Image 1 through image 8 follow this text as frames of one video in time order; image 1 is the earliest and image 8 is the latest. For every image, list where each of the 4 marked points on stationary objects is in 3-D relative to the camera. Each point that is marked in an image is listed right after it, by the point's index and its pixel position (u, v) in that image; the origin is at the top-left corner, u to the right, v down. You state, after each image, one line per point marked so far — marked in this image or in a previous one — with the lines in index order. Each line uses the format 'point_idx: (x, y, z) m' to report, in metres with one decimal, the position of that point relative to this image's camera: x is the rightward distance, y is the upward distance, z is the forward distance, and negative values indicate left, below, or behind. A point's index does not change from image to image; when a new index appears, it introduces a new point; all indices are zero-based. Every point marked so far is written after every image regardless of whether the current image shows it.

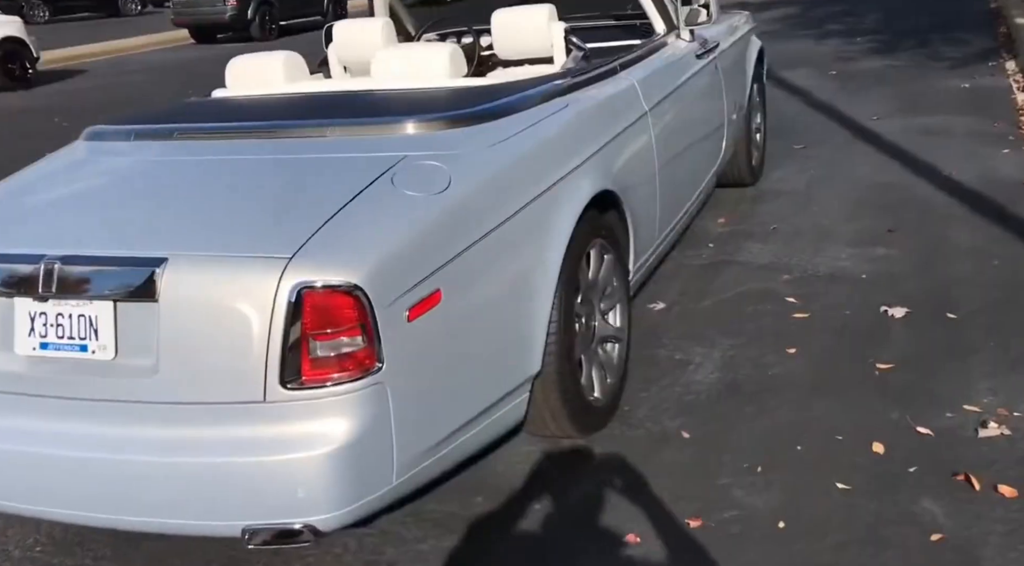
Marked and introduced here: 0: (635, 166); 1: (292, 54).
0: (+0.4, +0.4, +3.9) m
1: (-0.8, +0.8, +3.9) m
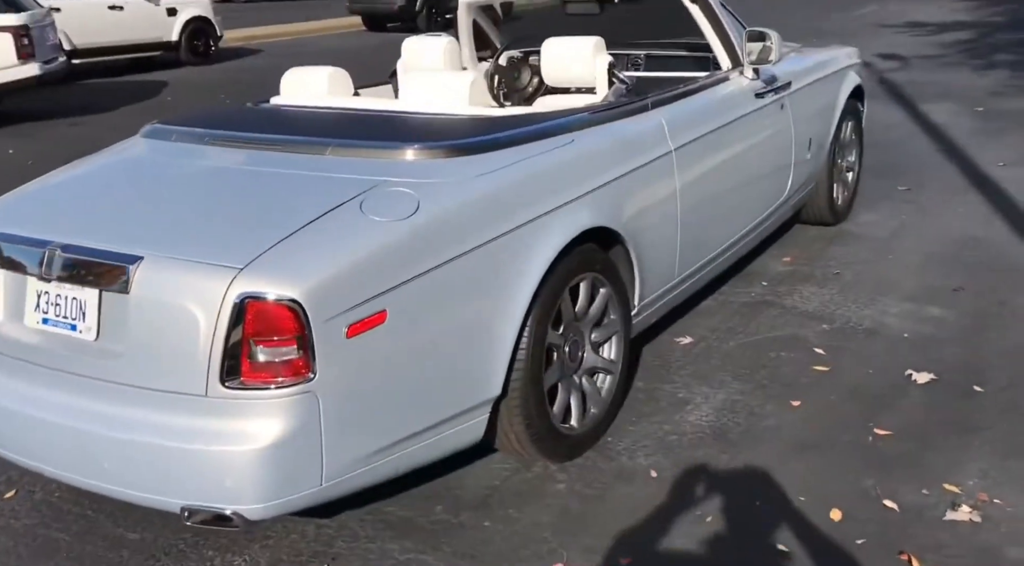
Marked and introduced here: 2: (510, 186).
0: (+0.5, +0.3, +4.0) m
1: (-0.7, +0.8, +4.2) m
2: (0.0, +0.3, +3.3) m
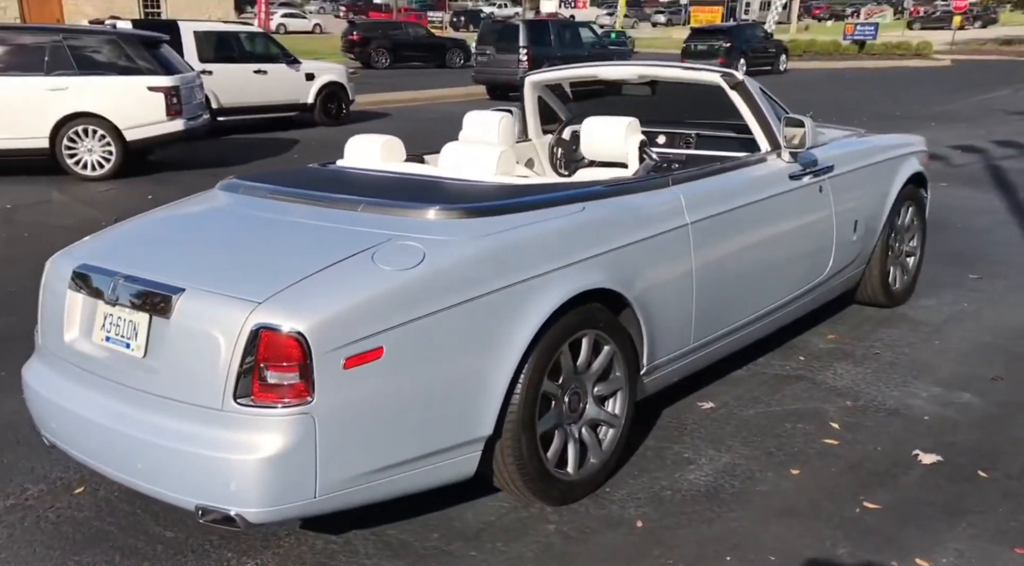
0: (+0.6, +0.1, +4.3) m
1: (-0.5, +0.6, +4.6) m
2: (0.0, +0.1, +3.7) m
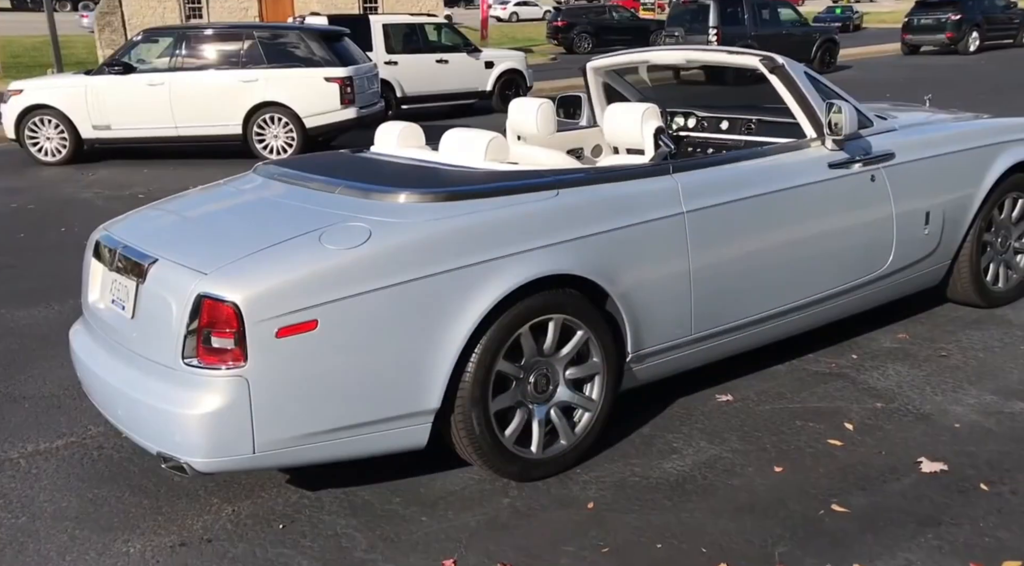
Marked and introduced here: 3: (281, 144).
0: (+0.5, +0.1, +4.3) m
1: (-0.5, +0.7, +4.9) m
2: (-0.2, +0.2, +3.8) m
3: (-2.7, +1.6, +12.4) m
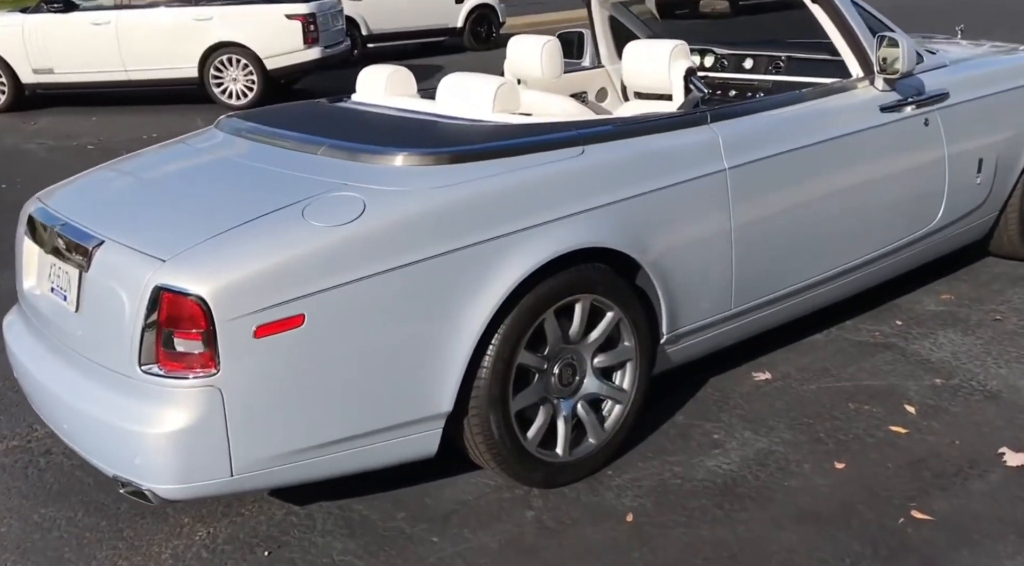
0: (+0.6, +0.2, +3.7) m
1: (-0.4, +0.8, +4.2) m
2: (-0.1, +0.3, +3.2) m
3: (-3.0, +2.1, +11.6) m
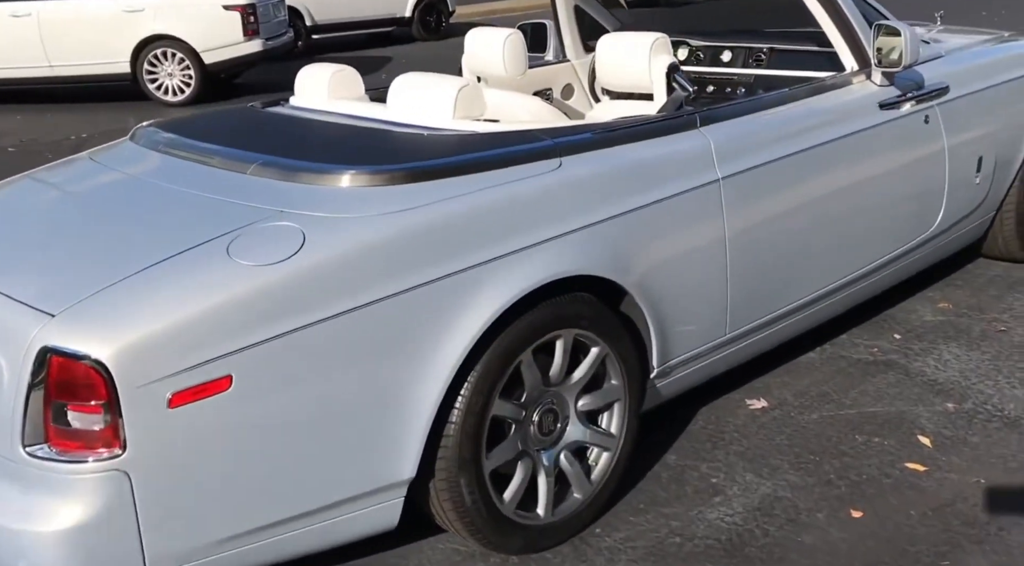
0: (+0.5, +0.1, +3.2) m
1: (-0.6, +0.7, +3.7) m
2: (-0.2, +0.2, +2.7) m
3: (-3.5, +2.1, +11.0) m
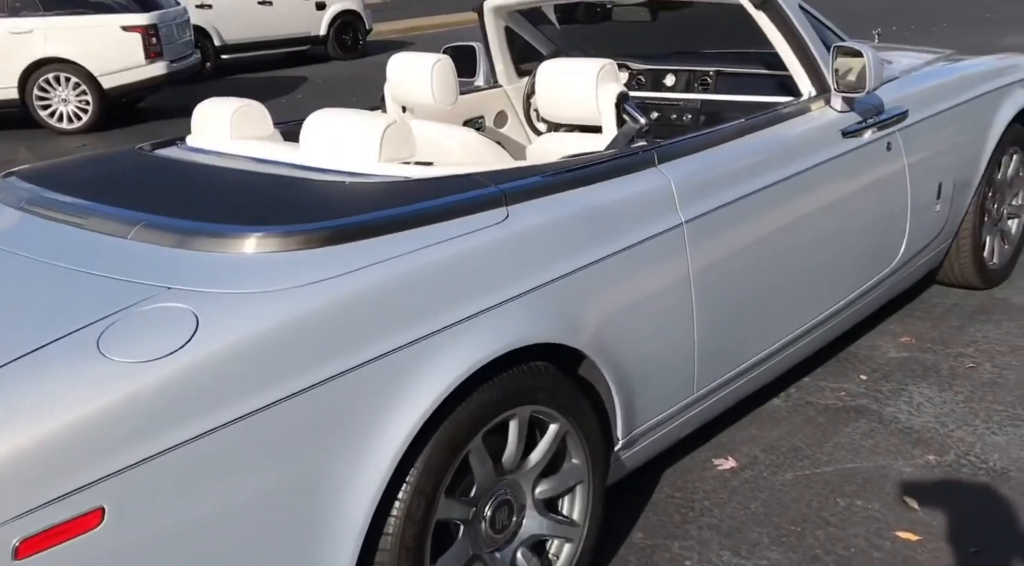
0: (+0.3, 0.0, +2.8) m
1: (-0.8, +0.5, +3.2) m
2: (-0.3, 0.0, +2.3) m
3: (-4.2, +1.7, +10.3) m
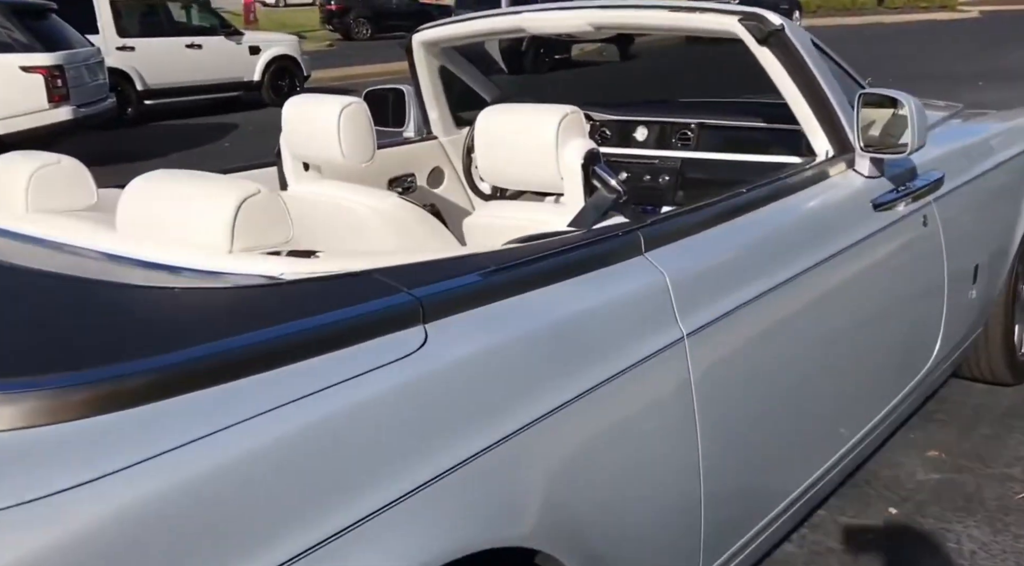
0: (+0.2, -0.3, +1.9) m
1: (-0.9, +0.3, +2.2) m
2: (-0.4, -0.3, +1.3) m
3: (-4.7, +1.1, +9.1) m
